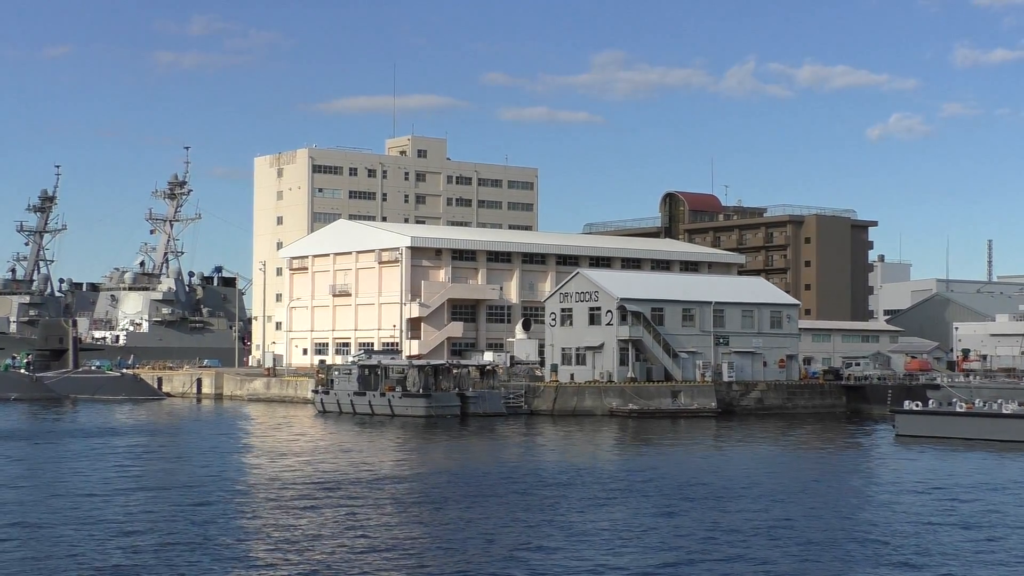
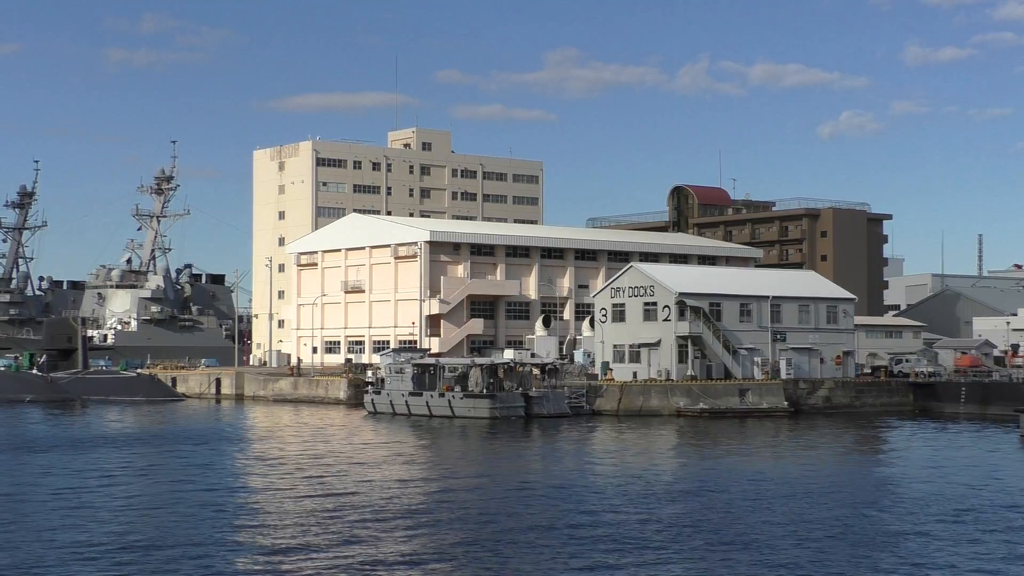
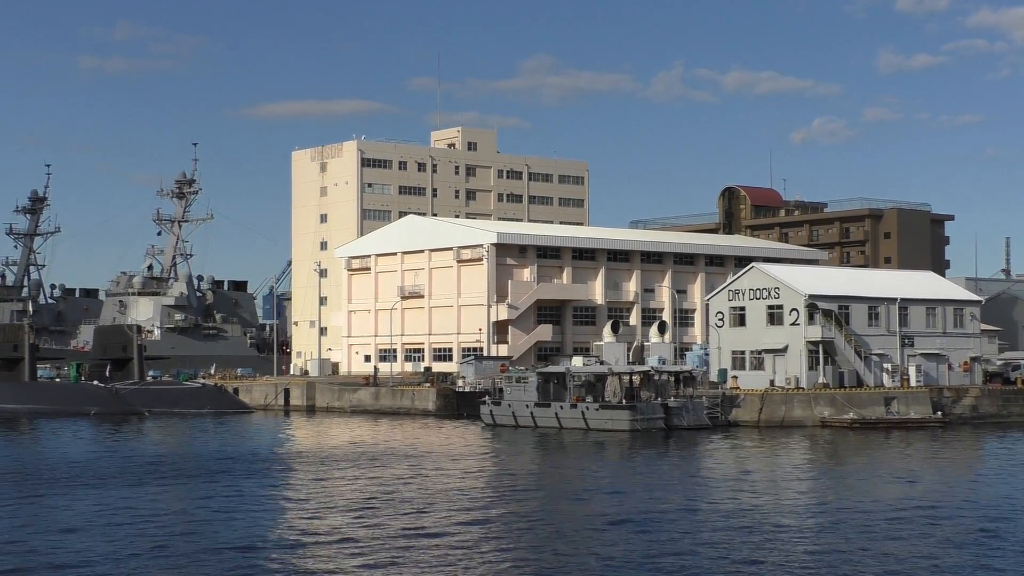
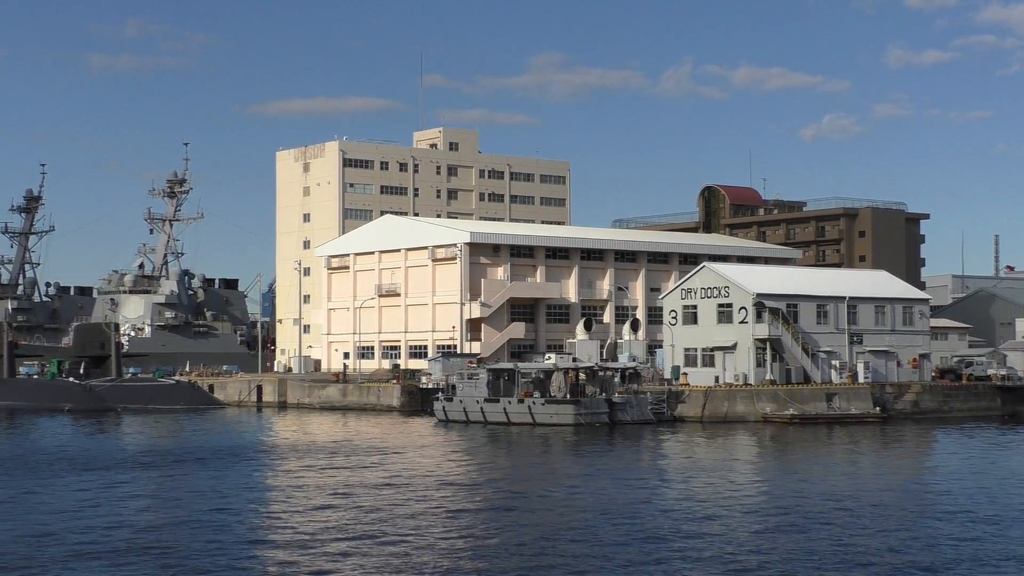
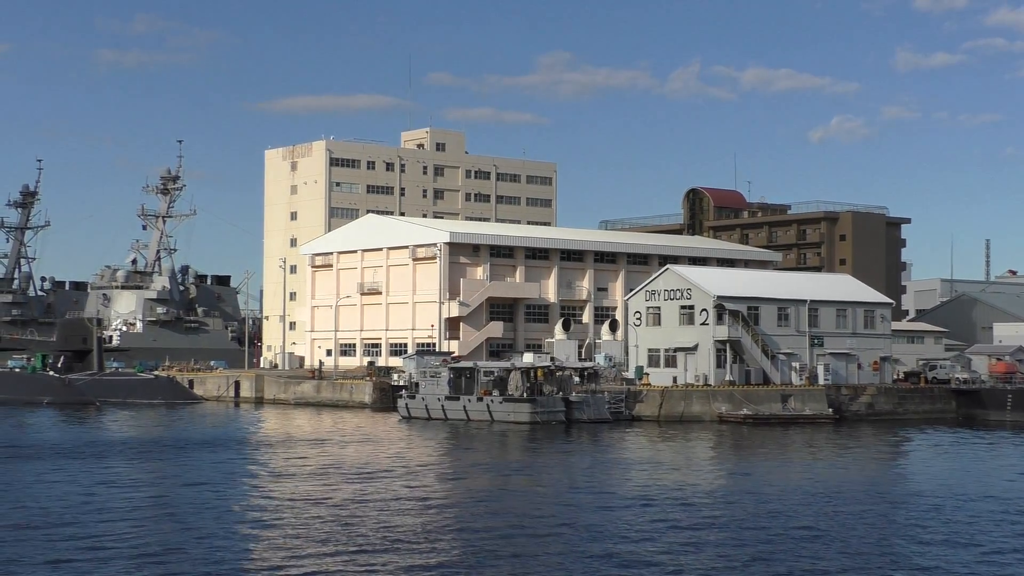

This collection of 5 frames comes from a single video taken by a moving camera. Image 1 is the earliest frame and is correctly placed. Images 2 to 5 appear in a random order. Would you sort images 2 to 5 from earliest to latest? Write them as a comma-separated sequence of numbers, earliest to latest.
2, 5, 4, 3
